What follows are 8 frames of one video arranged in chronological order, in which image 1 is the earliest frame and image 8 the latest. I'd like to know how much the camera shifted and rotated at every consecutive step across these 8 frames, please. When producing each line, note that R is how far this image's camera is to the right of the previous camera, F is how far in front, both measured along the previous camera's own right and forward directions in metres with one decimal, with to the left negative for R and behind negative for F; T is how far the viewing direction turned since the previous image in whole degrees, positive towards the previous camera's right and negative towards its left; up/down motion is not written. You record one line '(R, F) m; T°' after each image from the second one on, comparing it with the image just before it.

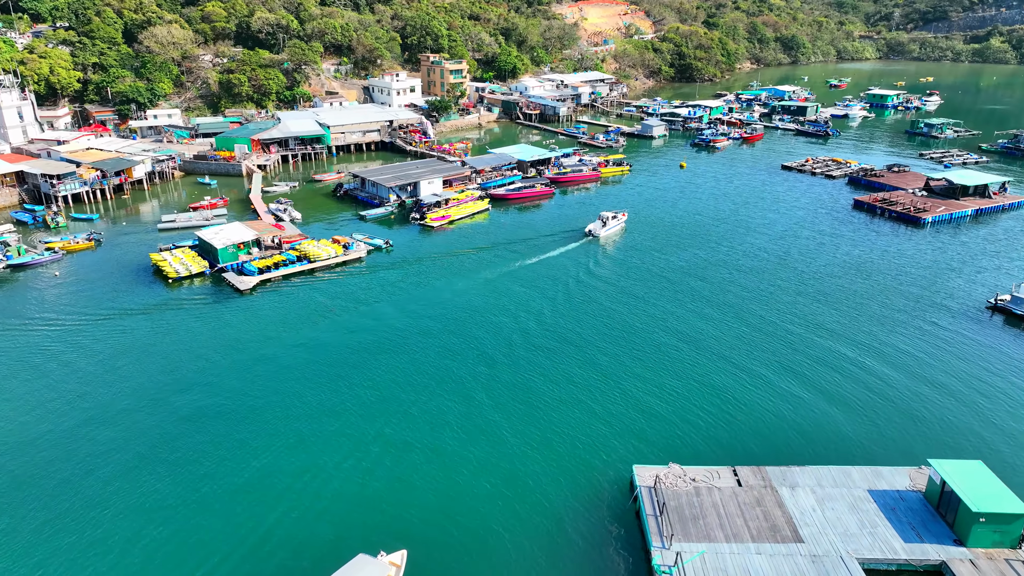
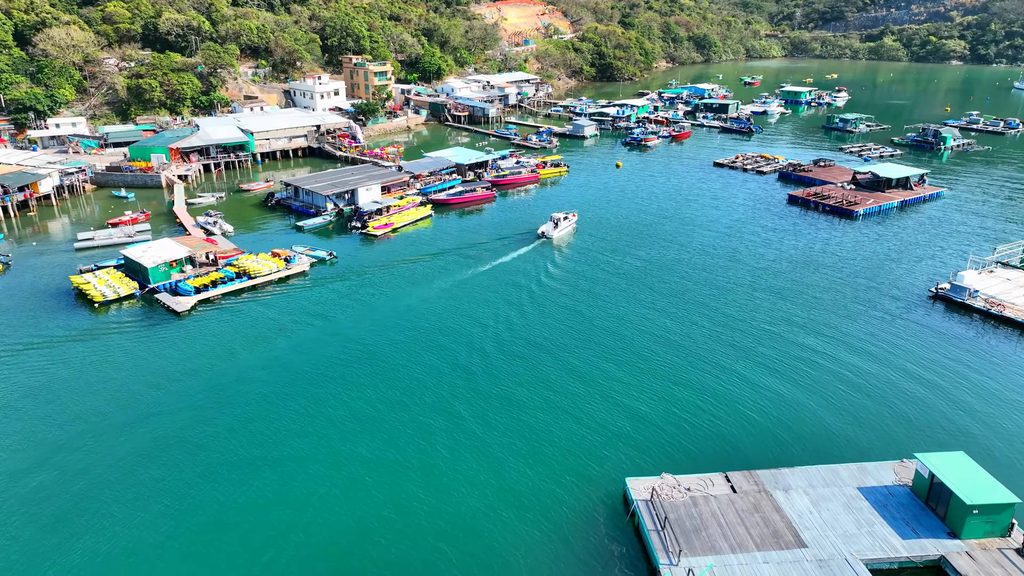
(-1.6, +1.0) m; +6°
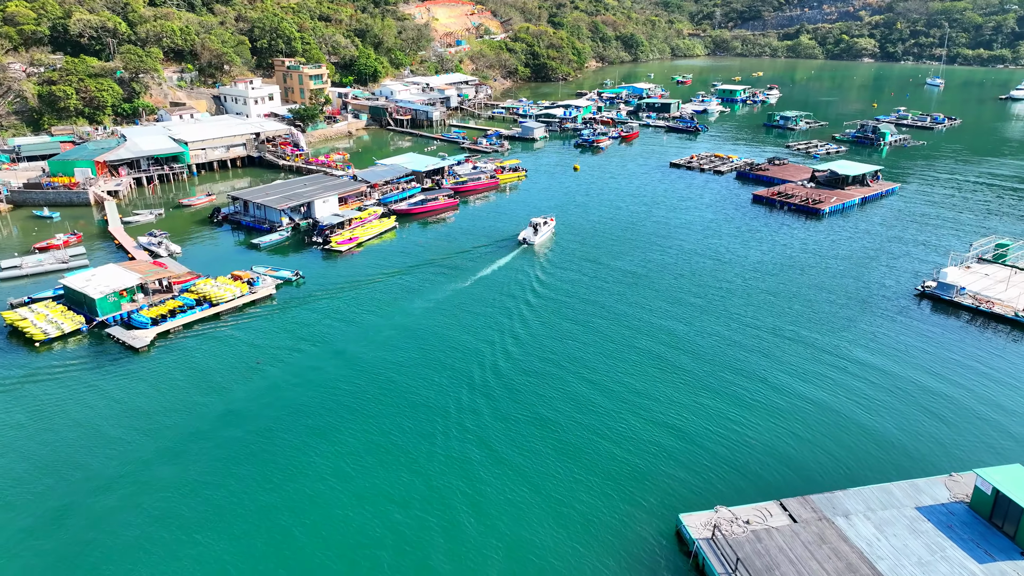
(-2.8, +2.0) m; +6°
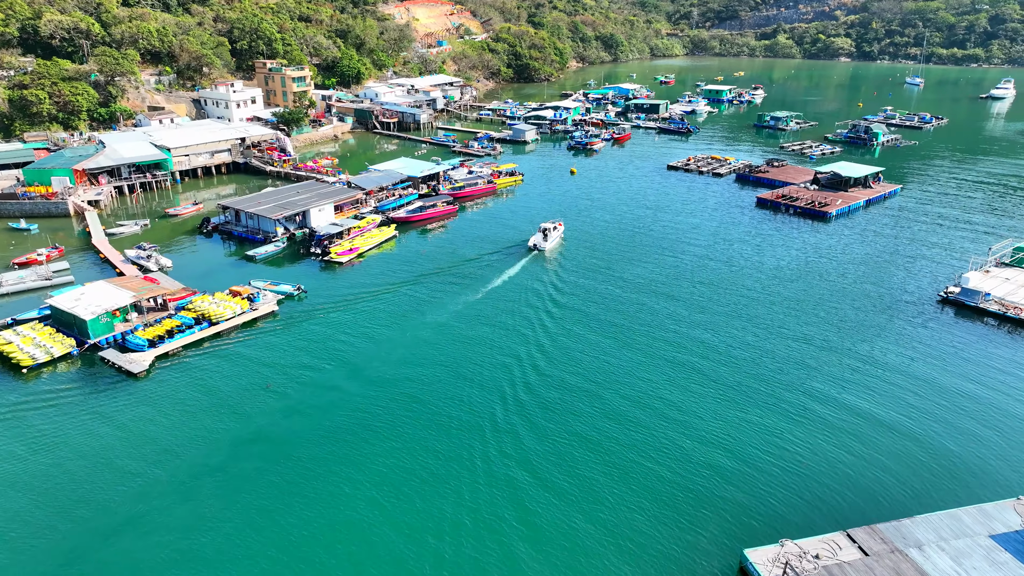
(-1.8, +1.4) m; +2°
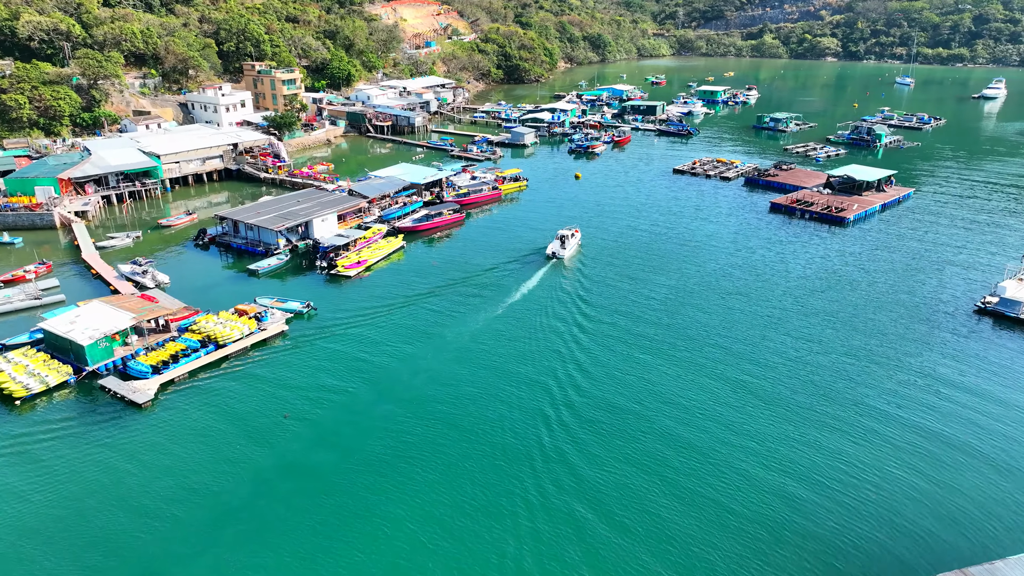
(-1.8, +1.7) m; +1°
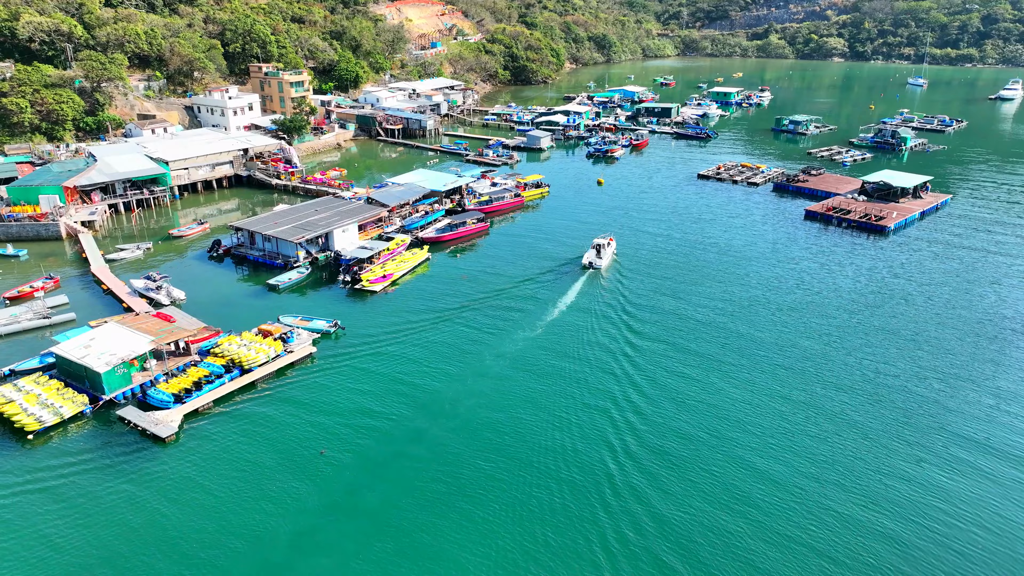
(-1.8, +1.9) m; 0°
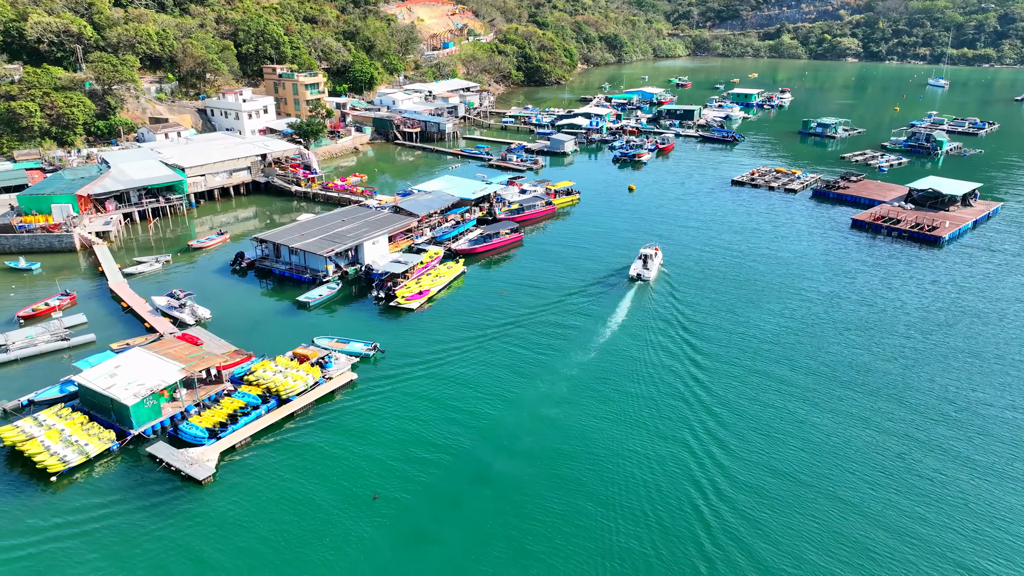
(-2.0, +2.0) m; 0°
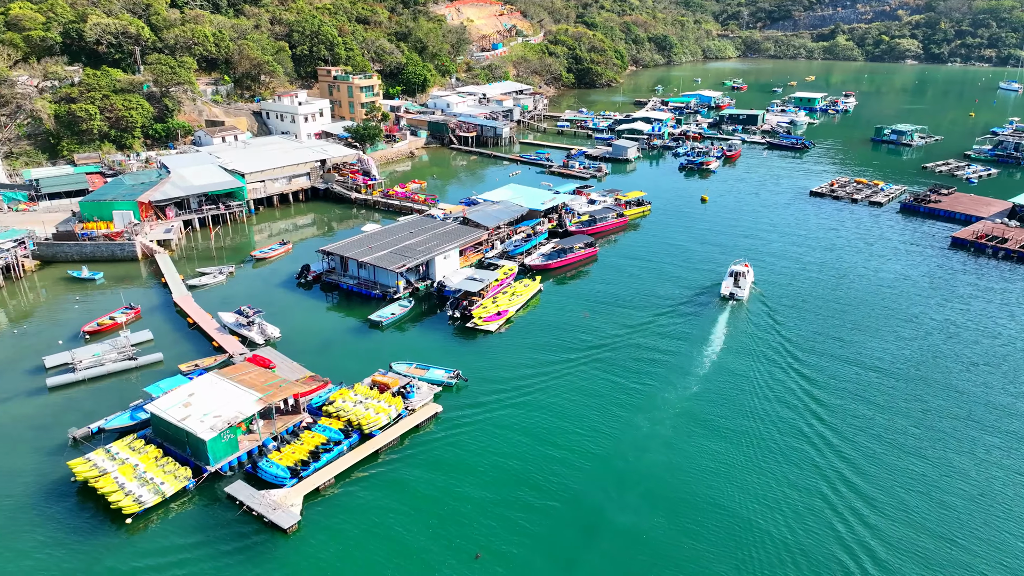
(-2.3, +2.1) m; -3°
